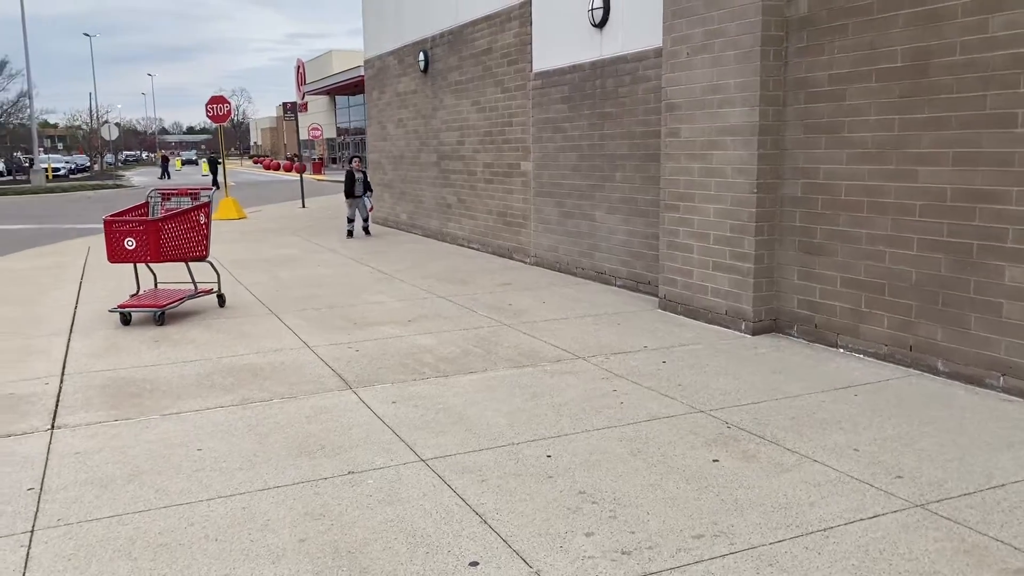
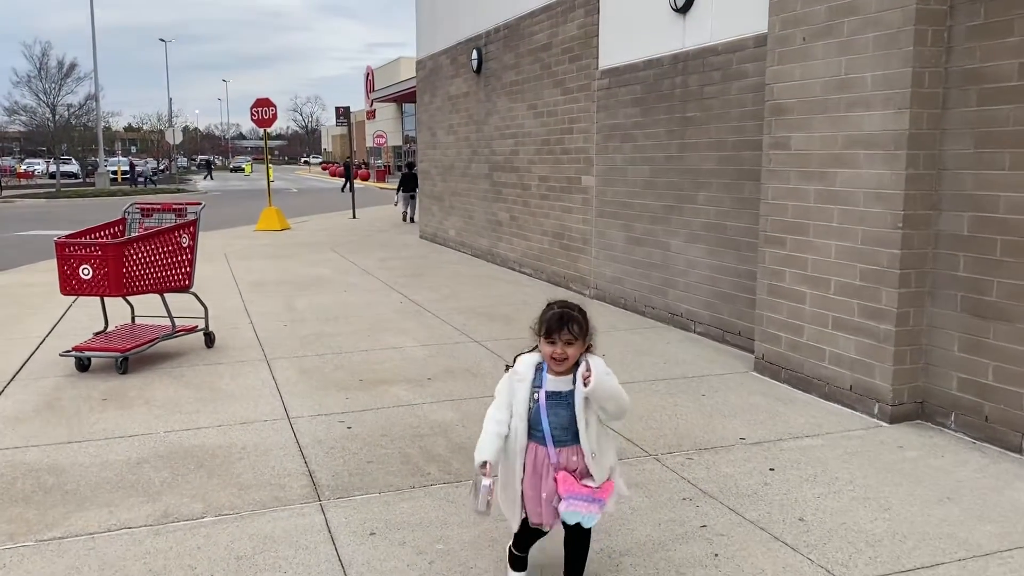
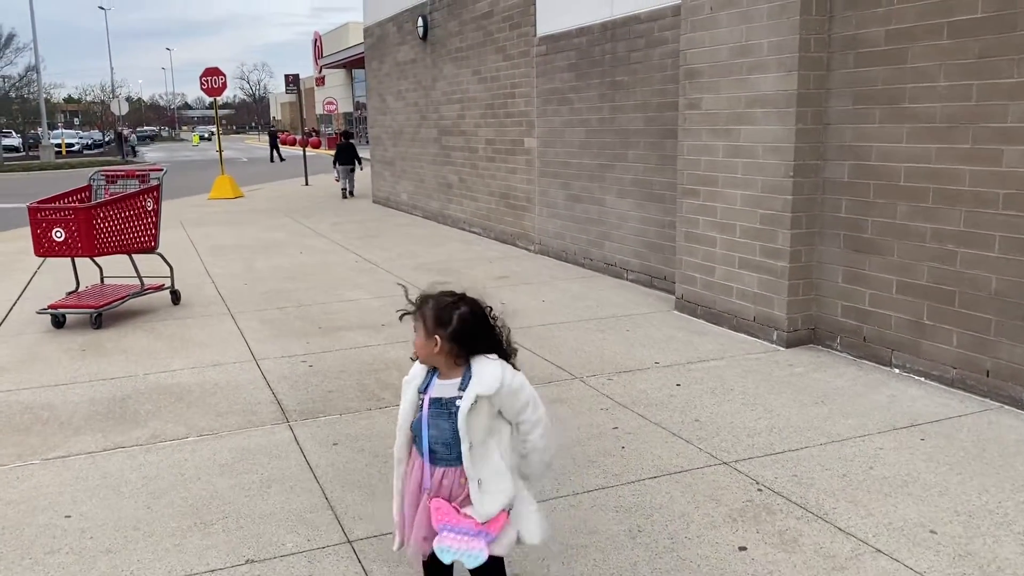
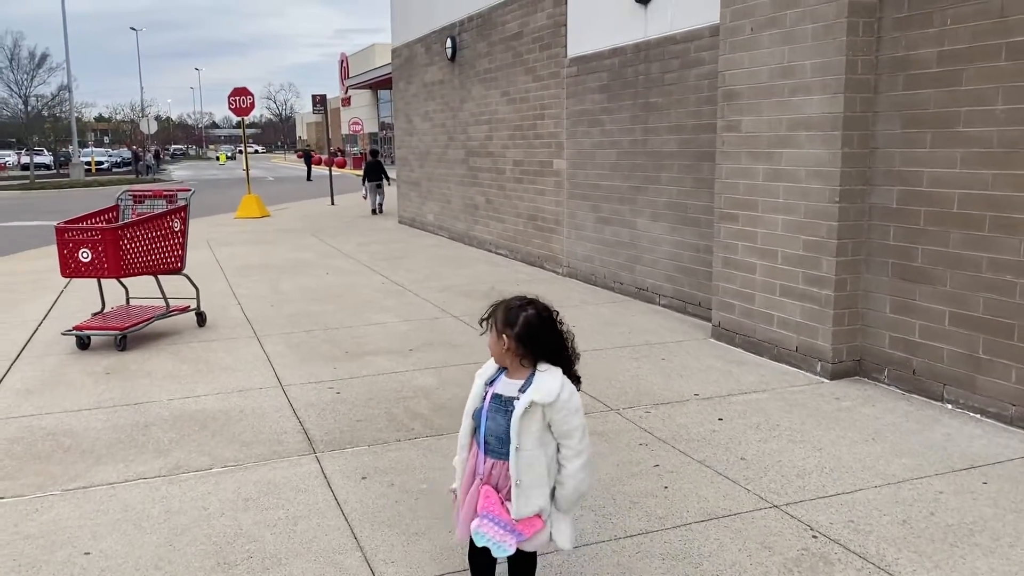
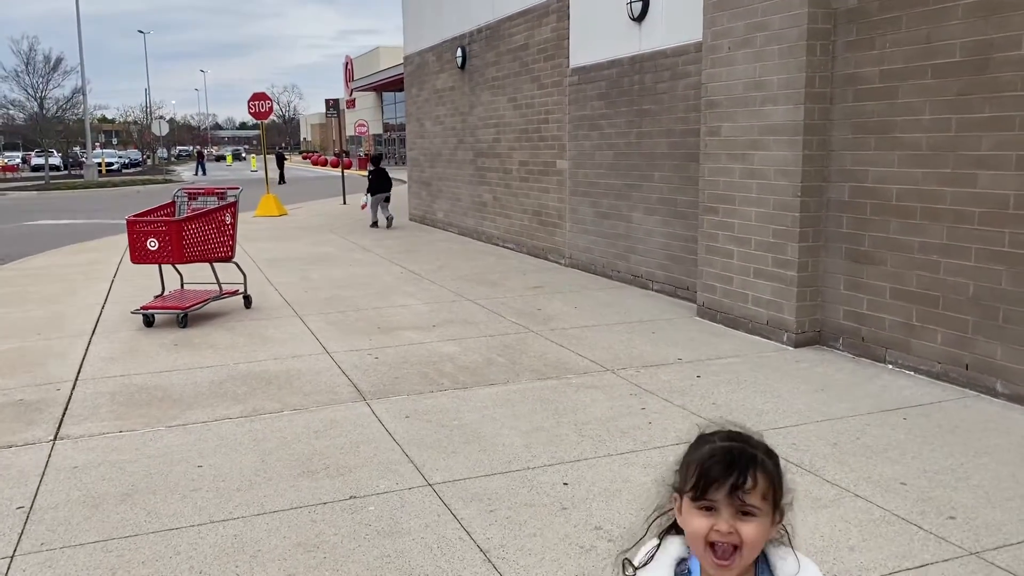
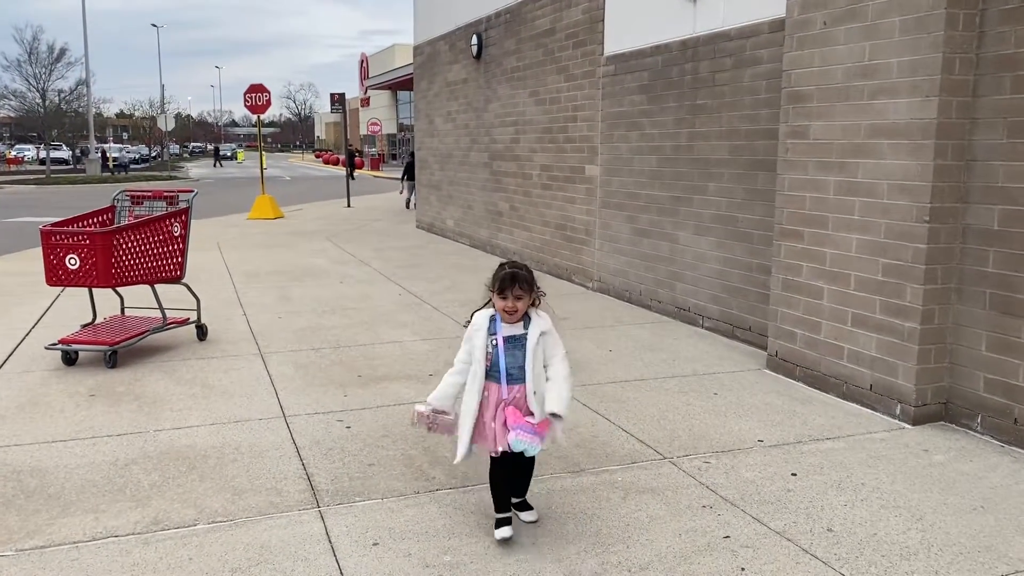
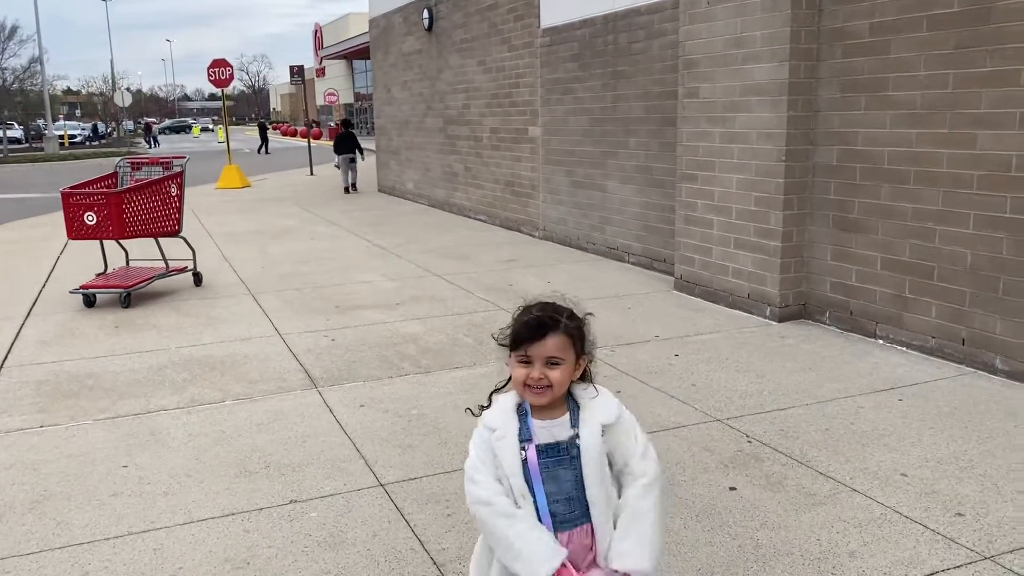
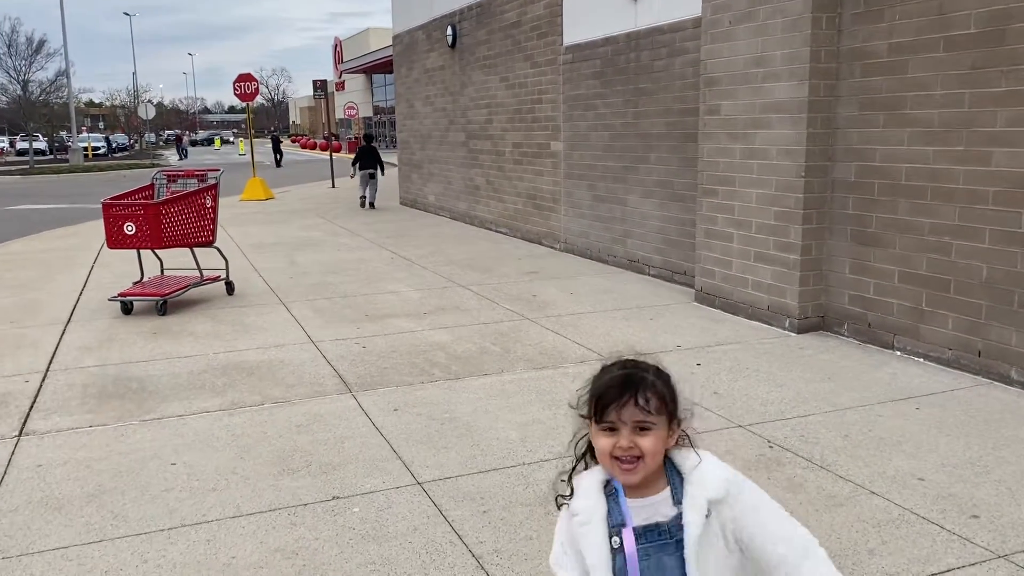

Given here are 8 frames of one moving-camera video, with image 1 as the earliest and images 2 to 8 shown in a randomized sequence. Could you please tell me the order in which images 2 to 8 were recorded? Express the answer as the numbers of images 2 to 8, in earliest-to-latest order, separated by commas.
5, 8, 7, 3, 4, 2, 6
